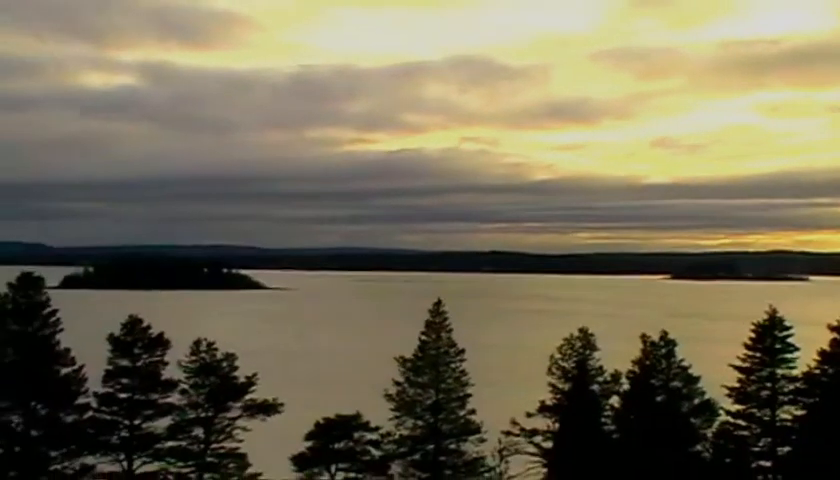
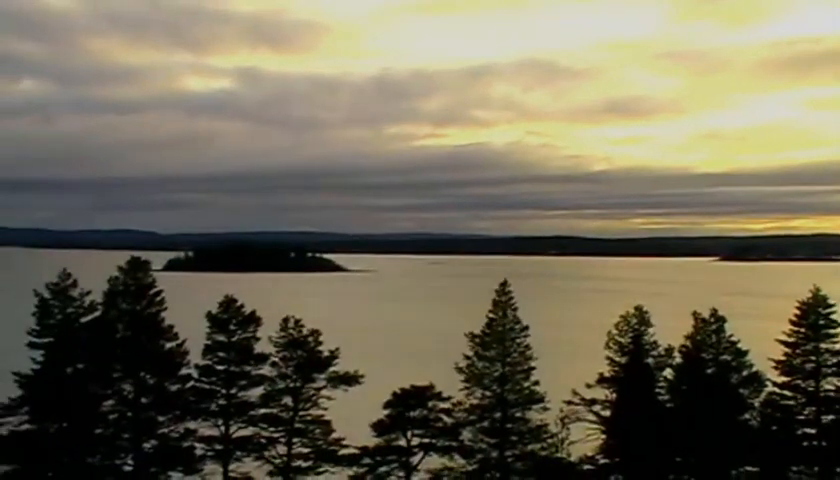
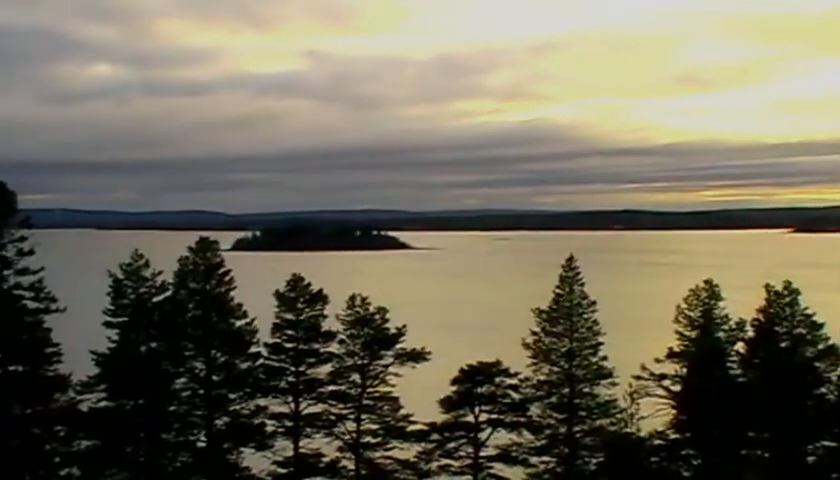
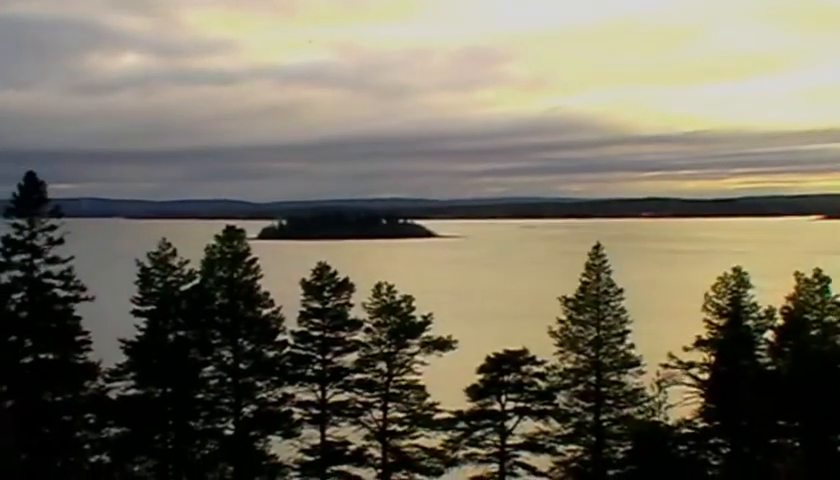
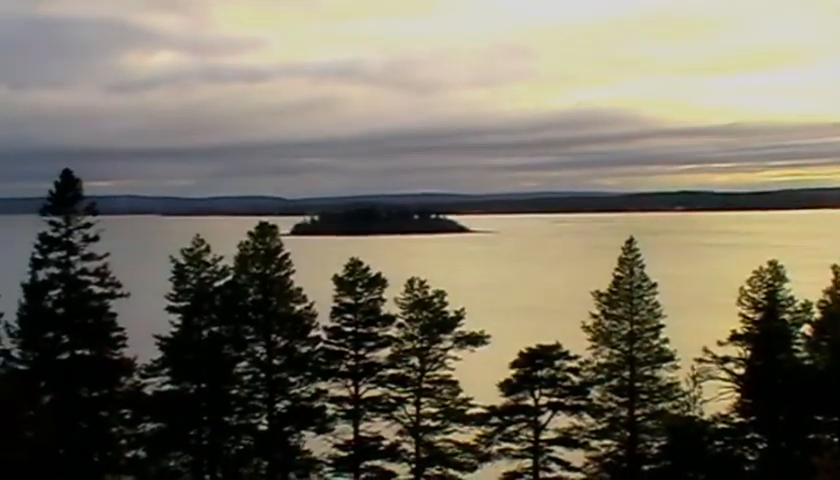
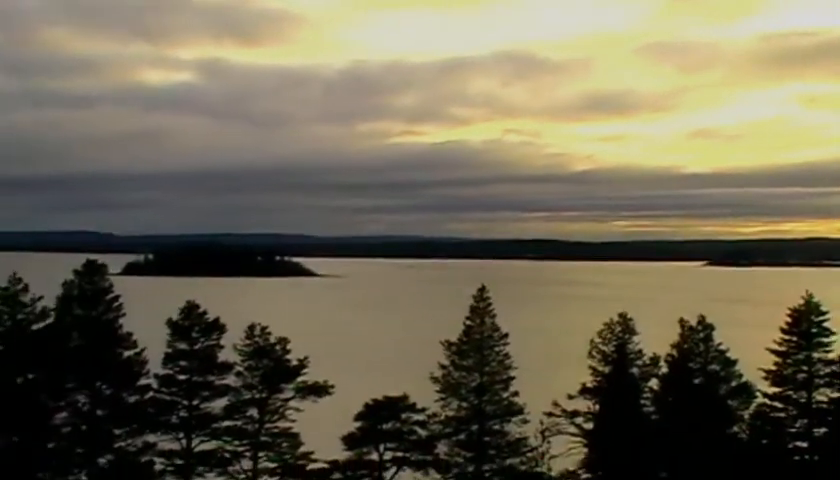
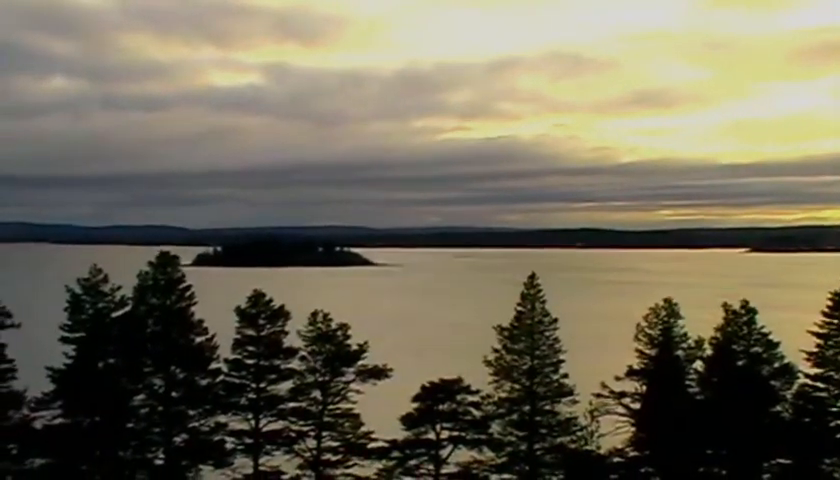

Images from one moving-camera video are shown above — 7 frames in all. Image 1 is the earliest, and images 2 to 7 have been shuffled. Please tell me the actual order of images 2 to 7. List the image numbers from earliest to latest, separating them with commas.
6, 2, 7, 3, 4, 5
